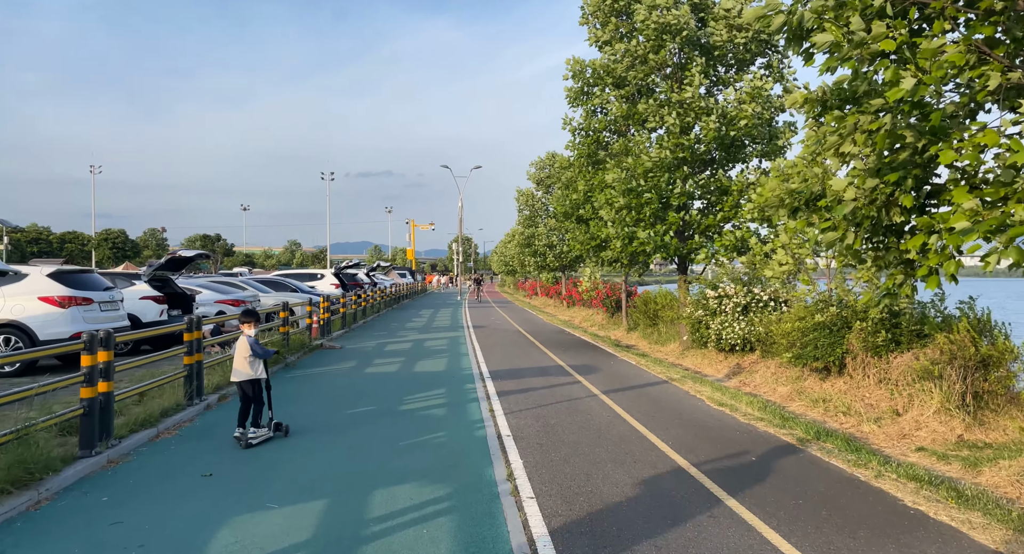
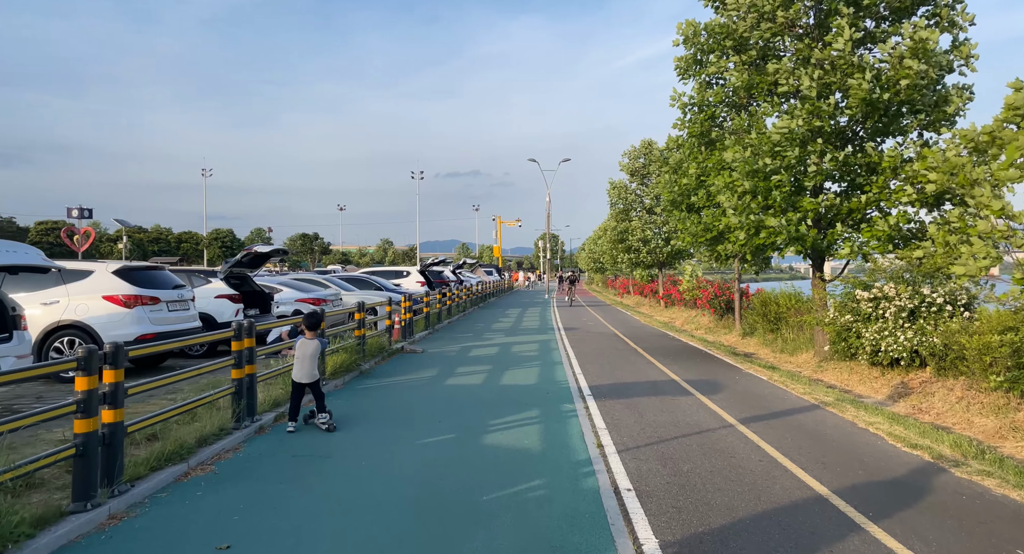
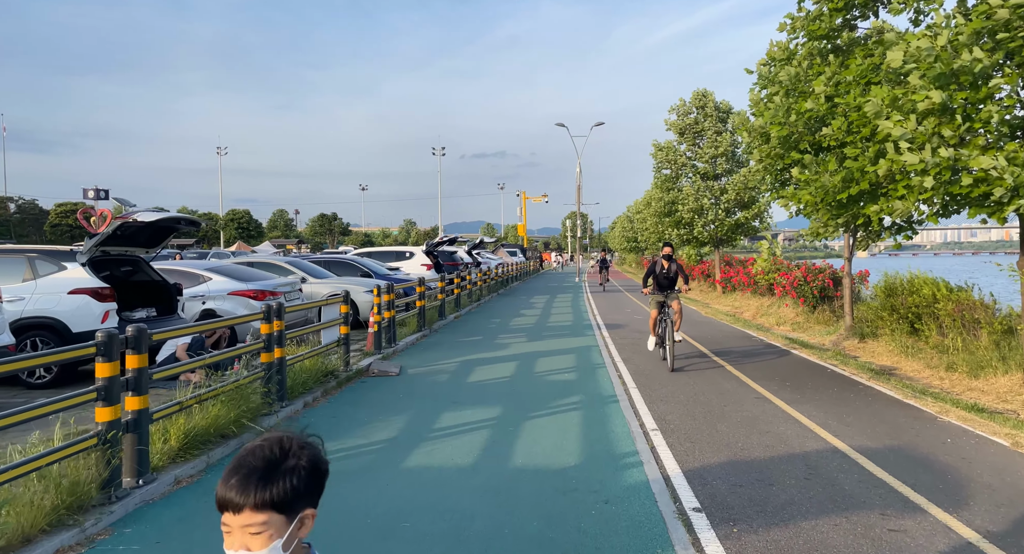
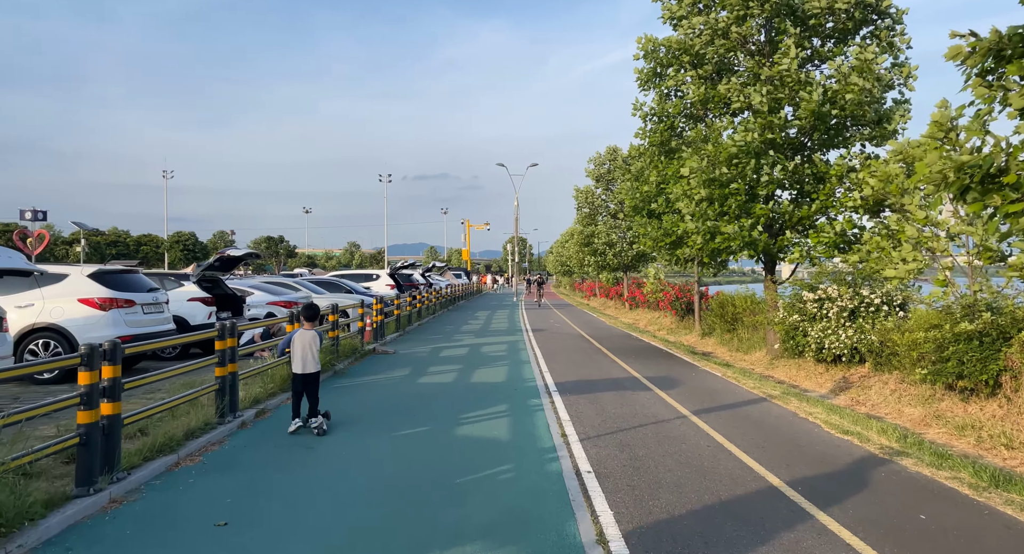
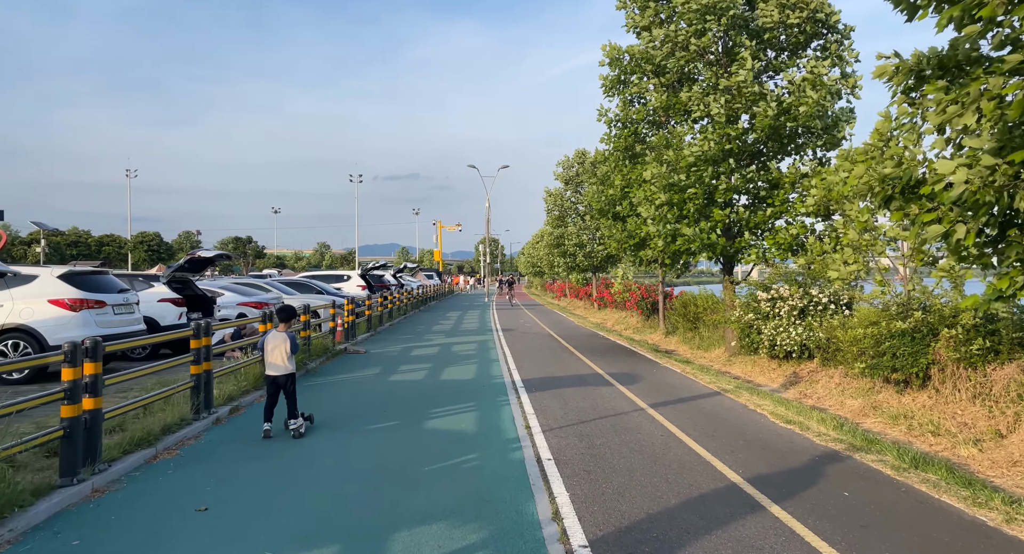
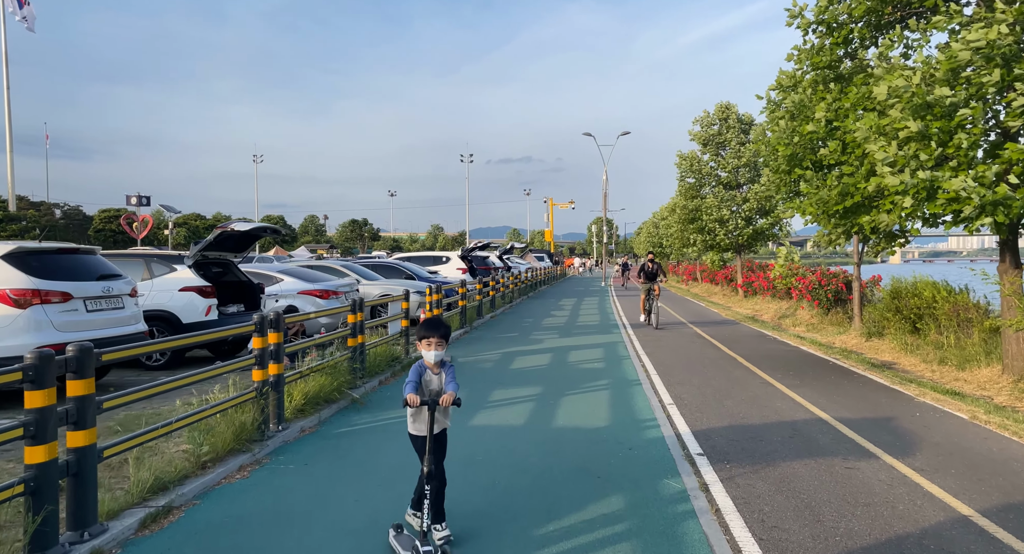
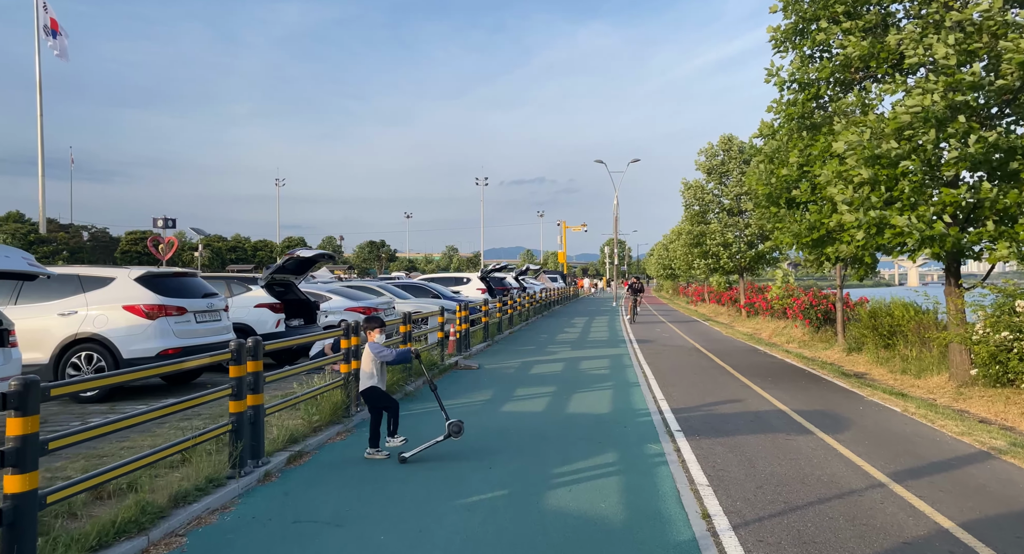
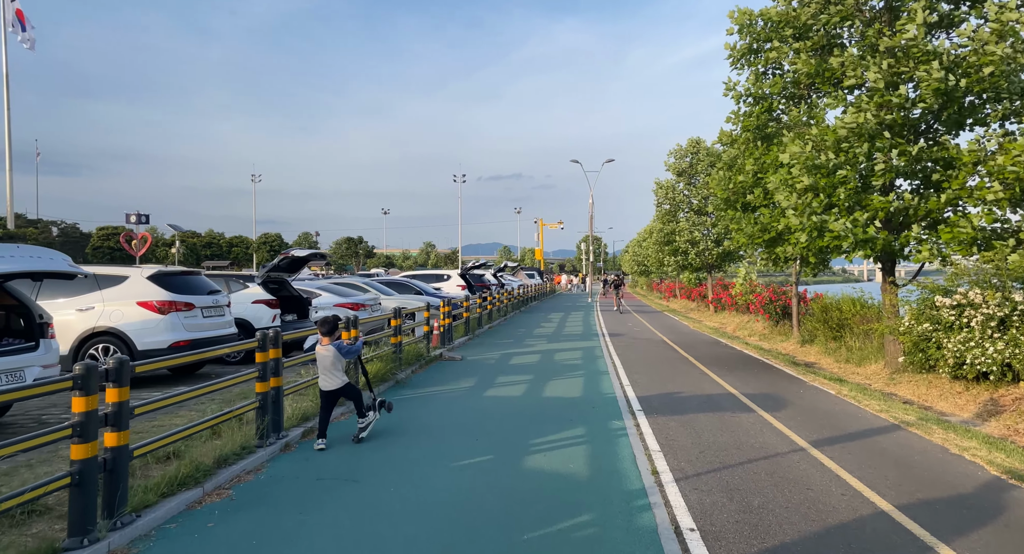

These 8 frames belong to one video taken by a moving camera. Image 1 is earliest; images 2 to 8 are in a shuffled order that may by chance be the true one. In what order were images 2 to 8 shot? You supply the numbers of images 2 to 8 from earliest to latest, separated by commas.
5, 4, 2, 8, 7, 6, 3
